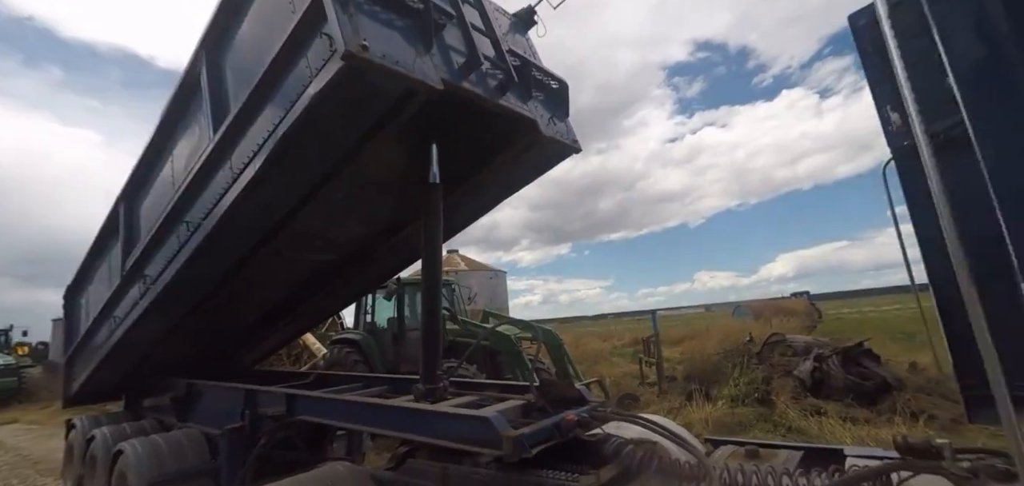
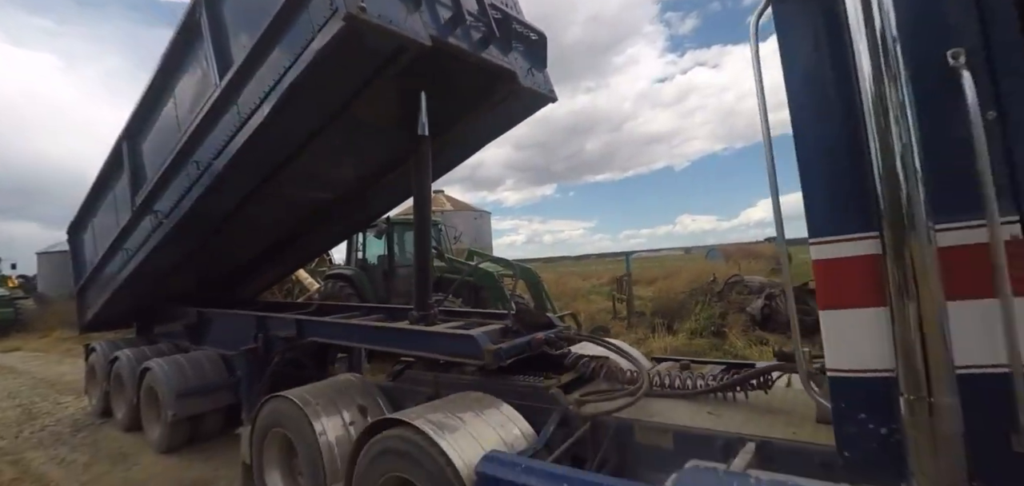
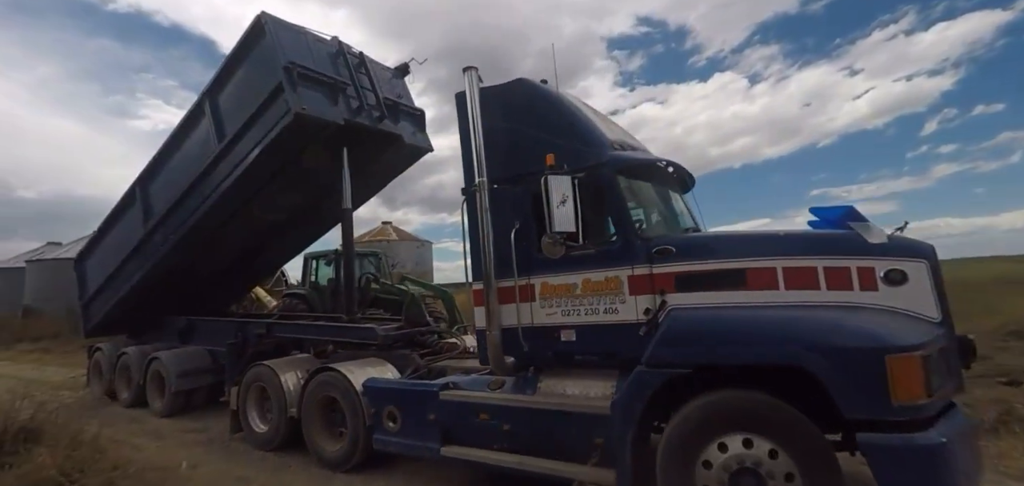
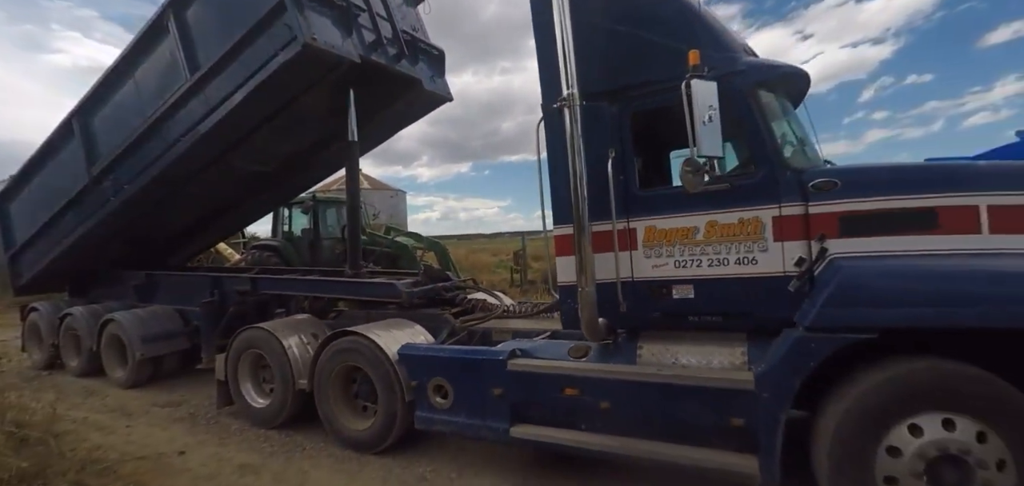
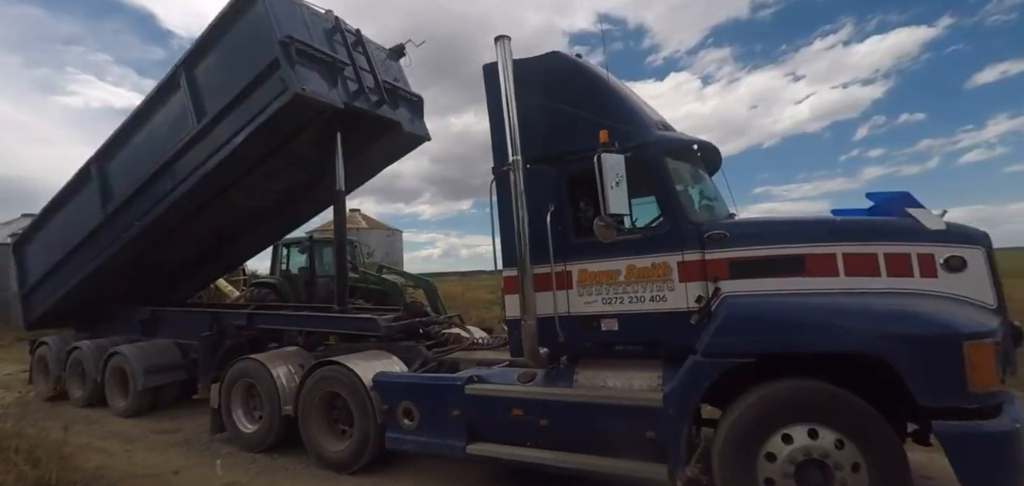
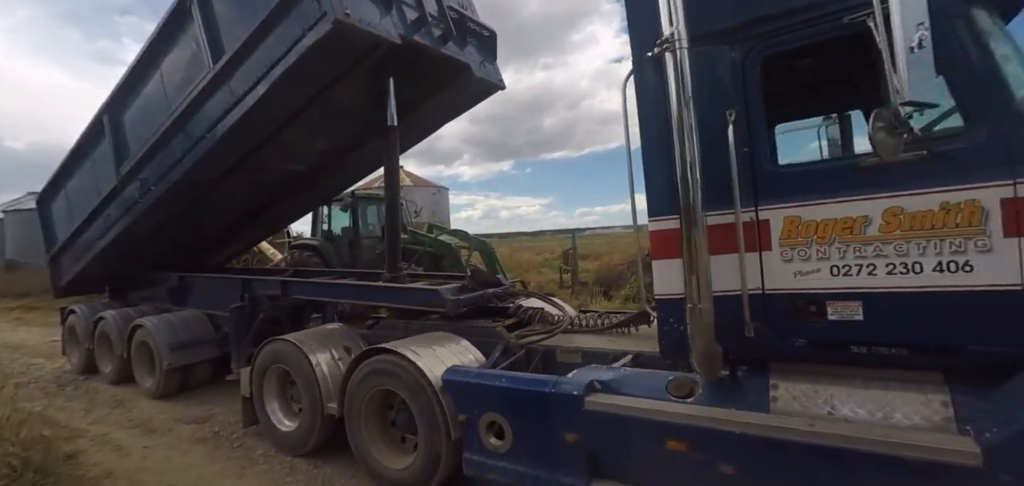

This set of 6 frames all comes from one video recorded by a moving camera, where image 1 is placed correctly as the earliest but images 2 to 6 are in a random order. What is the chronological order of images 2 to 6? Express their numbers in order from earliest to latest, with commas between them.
2, 6, 4, 5, 3
